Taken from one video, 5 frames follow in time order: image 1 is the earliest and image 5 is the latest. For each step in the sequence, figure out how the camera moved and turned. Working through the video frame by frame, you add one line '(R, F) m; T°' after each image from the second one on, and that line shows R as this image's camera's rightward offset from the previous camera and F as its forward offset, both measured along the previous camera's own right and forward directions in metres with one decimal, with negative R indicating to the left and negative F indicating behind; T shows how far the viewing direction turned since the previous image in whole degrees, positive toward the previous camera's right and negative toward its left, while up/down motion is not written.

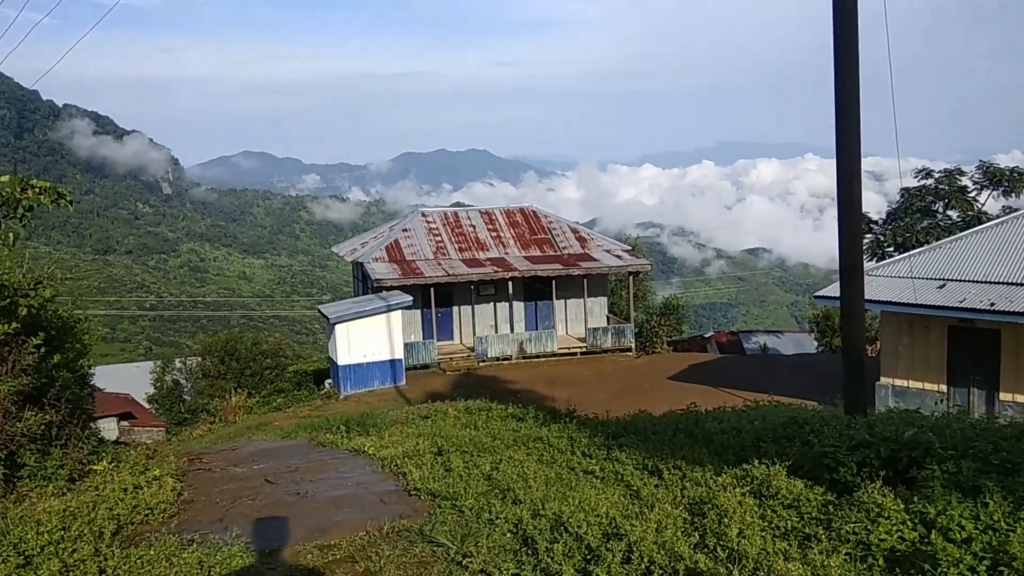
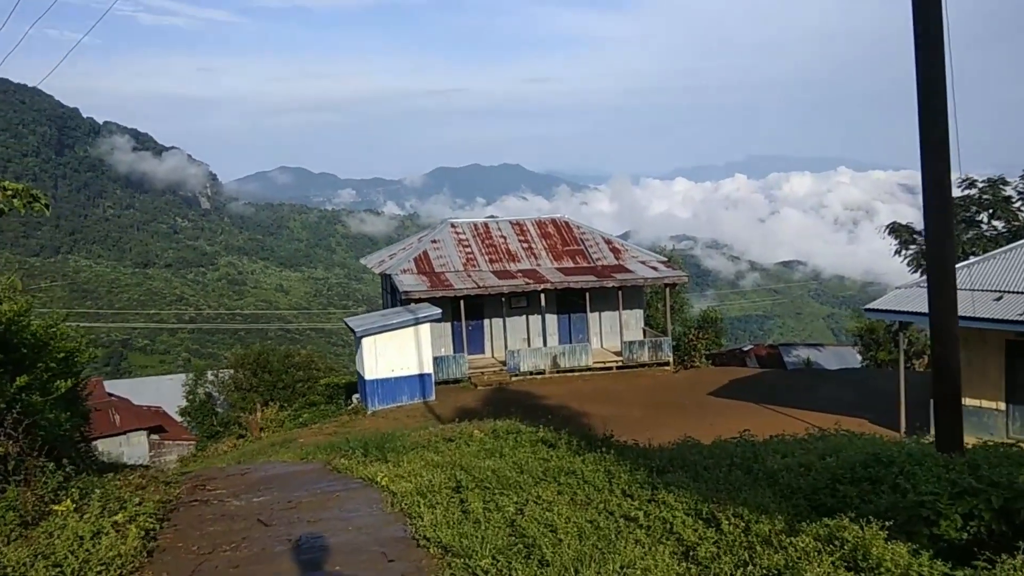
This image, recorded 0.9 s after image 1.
(0.0, +0.8) m; -2°
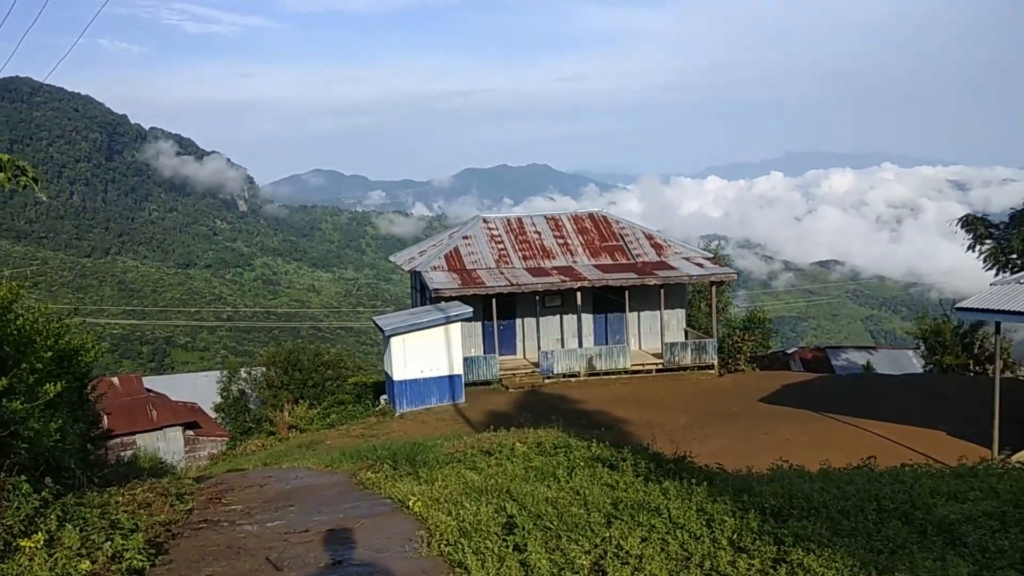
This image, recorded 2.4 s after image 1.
(-0.2, +1.2) m; -2°
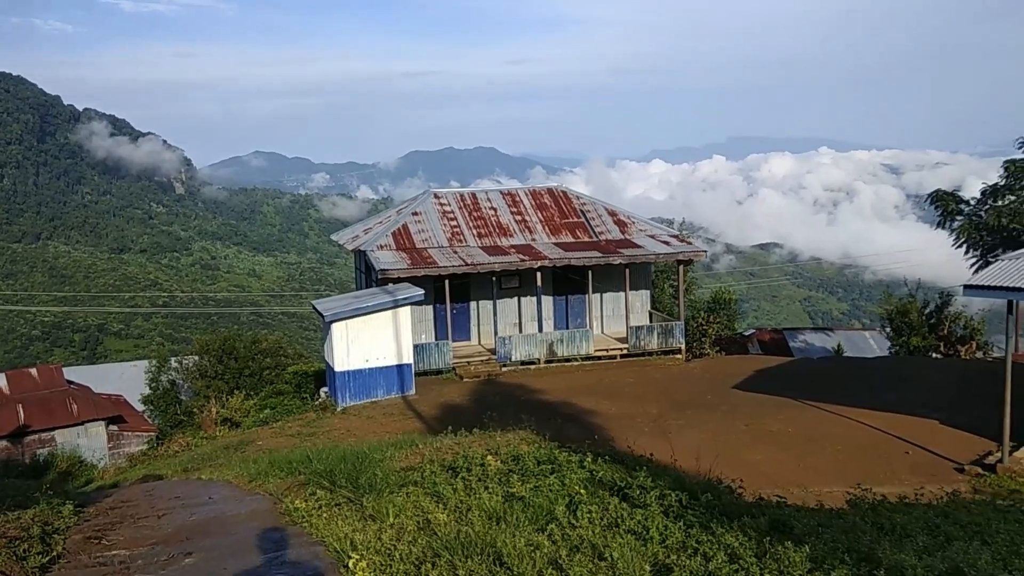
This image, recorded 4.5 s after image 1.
(-0.2, +1.7) m; +4°
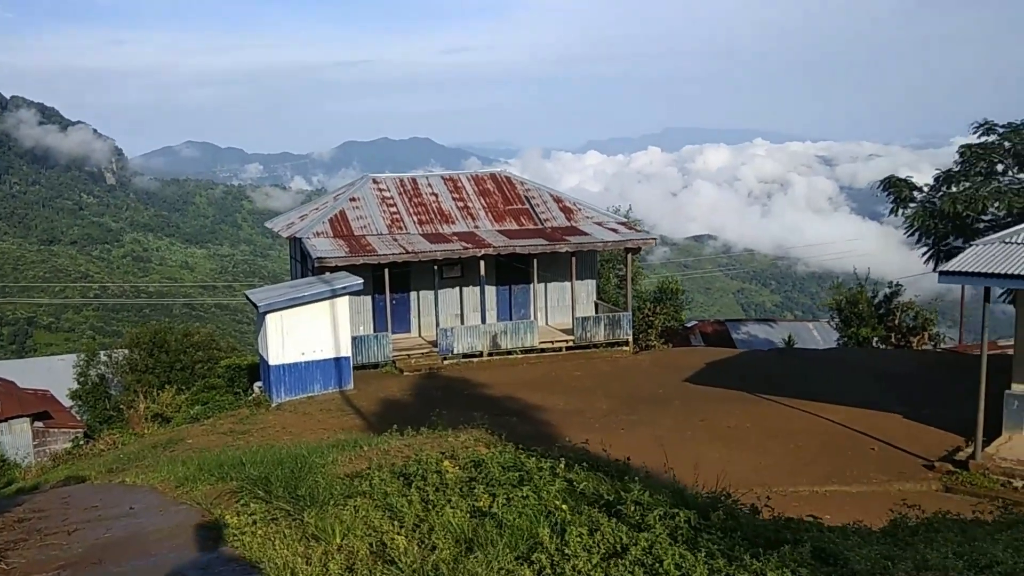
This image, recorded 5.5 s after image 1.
(-0.2, +0.8) m; +4°
